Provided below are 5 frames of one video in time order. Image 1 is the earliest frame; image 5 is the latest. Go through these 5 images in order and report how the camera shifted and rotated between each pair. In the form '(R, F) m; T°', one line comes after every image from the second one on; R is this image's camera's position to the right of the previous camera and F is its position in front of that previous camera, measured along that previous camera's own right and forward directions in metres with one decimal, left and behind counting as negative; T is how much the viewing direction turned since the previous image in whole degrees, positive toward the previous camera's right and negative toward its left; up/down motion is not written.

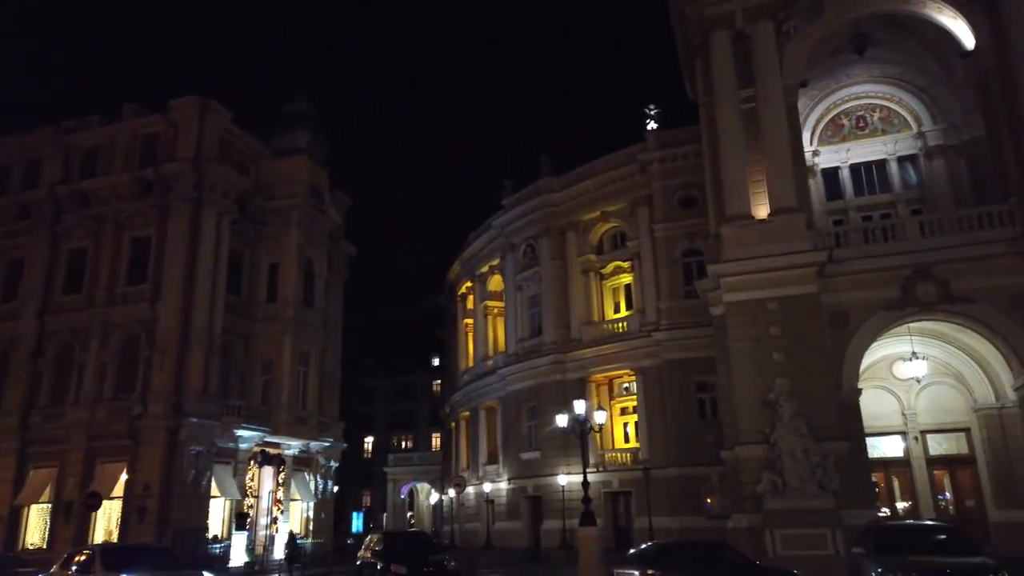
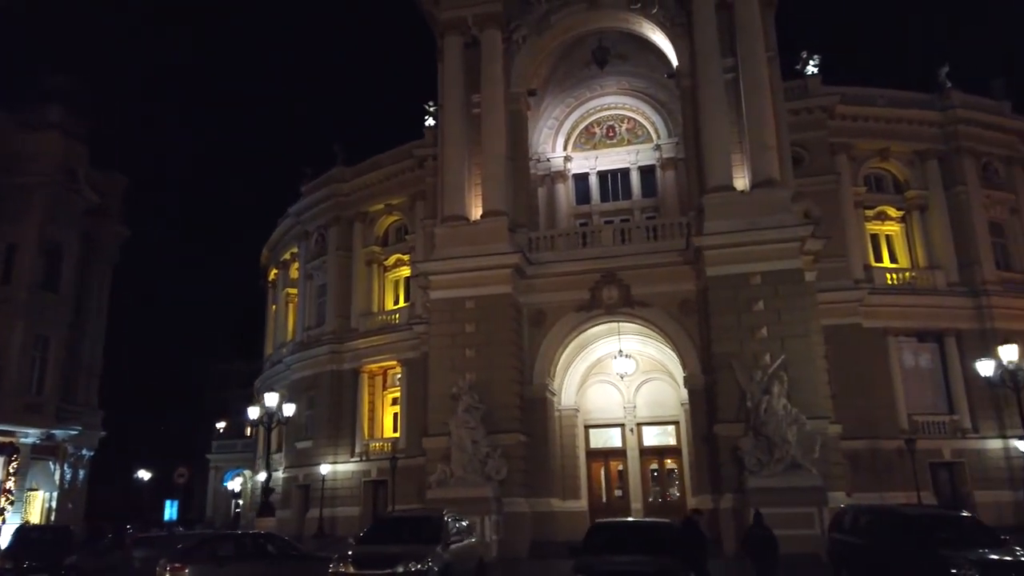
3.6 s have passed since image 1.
(+5.9, -0.9) m; +8°
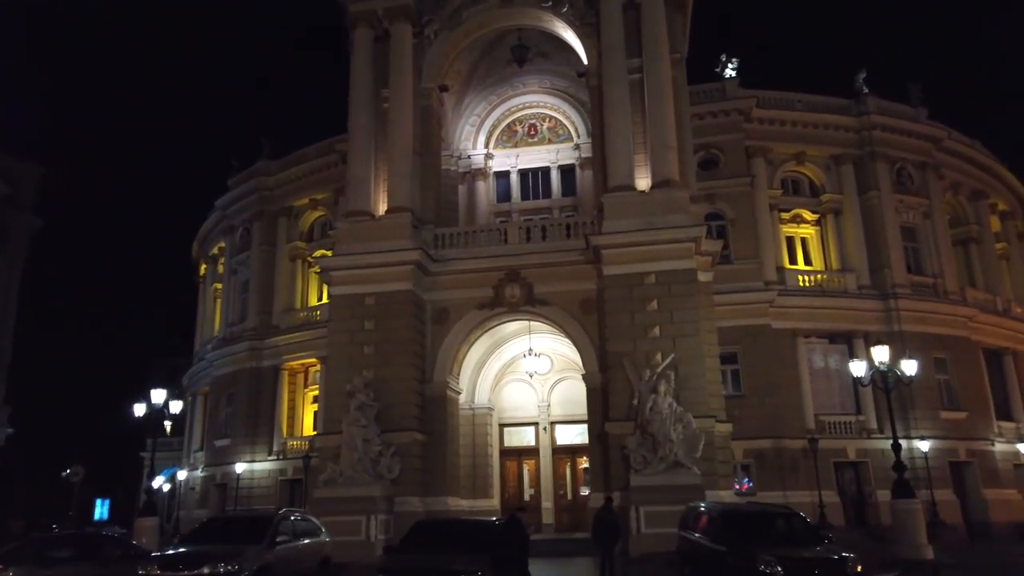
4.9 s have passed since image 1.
(+2.0, +0.1) m; +3°
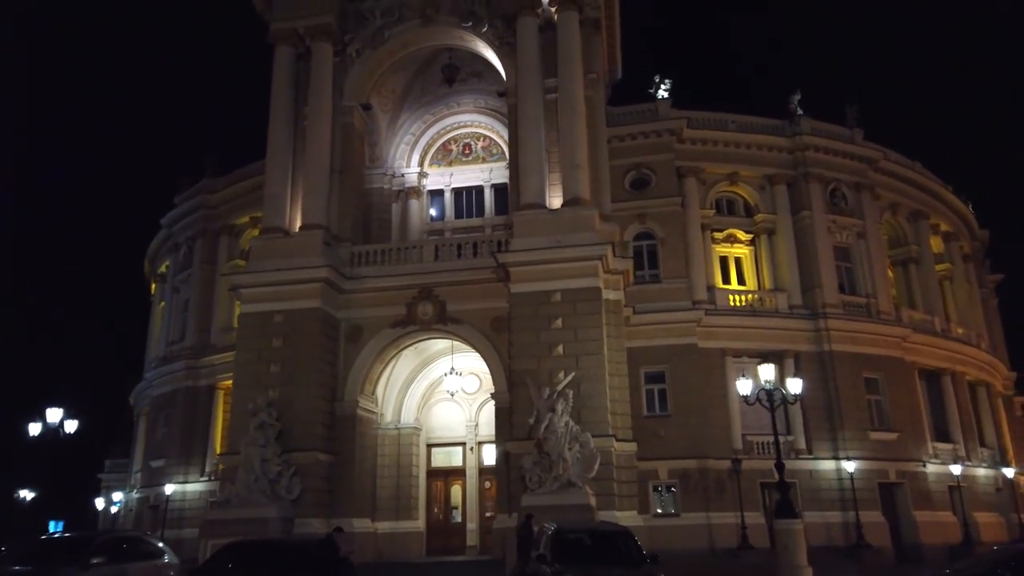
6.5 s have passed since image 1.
(+2.4, +0.1) m; +1°
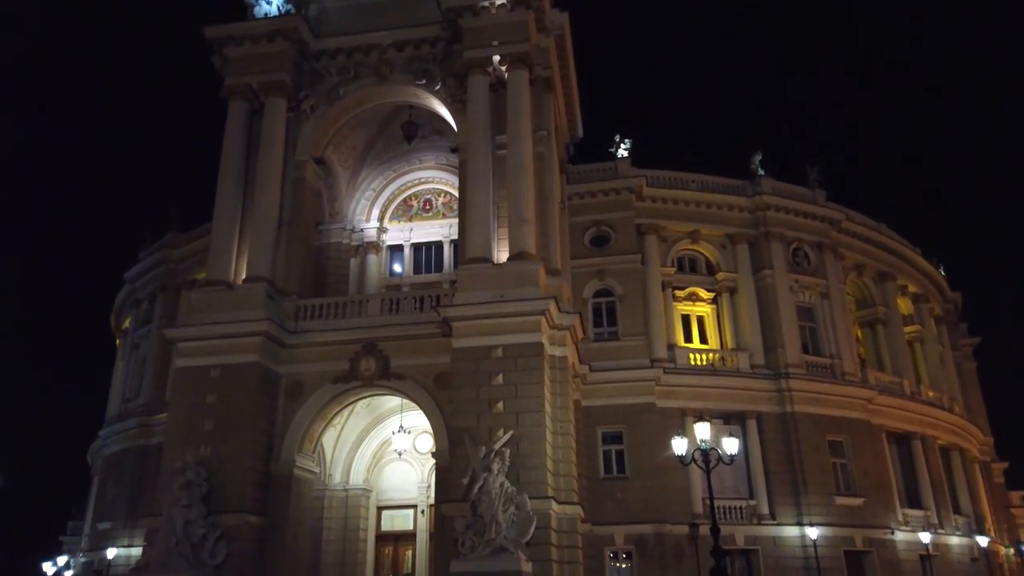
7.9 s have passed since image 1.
(+1.4, +0.4) m; 0°
